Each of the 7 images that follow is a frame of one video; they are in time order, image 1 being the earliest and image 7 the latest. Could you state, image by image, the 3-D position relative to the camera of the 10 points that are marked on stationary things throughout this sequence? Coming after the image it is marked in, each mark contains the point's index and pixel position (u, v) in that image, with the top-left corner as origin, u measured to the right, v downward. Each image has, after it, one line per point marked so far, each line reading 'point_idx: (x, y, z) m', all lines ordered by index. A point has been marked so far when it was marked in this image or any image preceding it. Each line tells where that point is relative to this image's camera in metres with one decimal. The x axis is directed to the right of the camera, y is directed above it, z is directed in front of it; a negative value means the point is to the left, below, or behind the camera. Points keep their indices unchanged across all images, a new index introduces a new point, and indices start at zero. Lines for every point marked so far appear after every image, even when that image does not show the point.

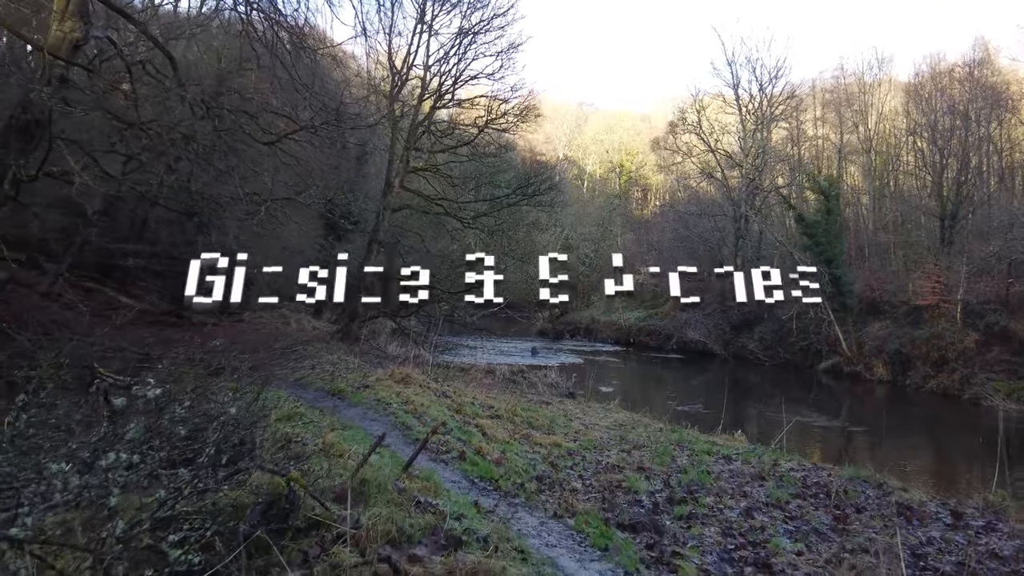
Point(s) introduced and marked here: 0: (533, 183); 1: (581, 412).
0: (+0.5, +2.8, +17.4) m
1: (+1.0, -1.8, +9.6) m
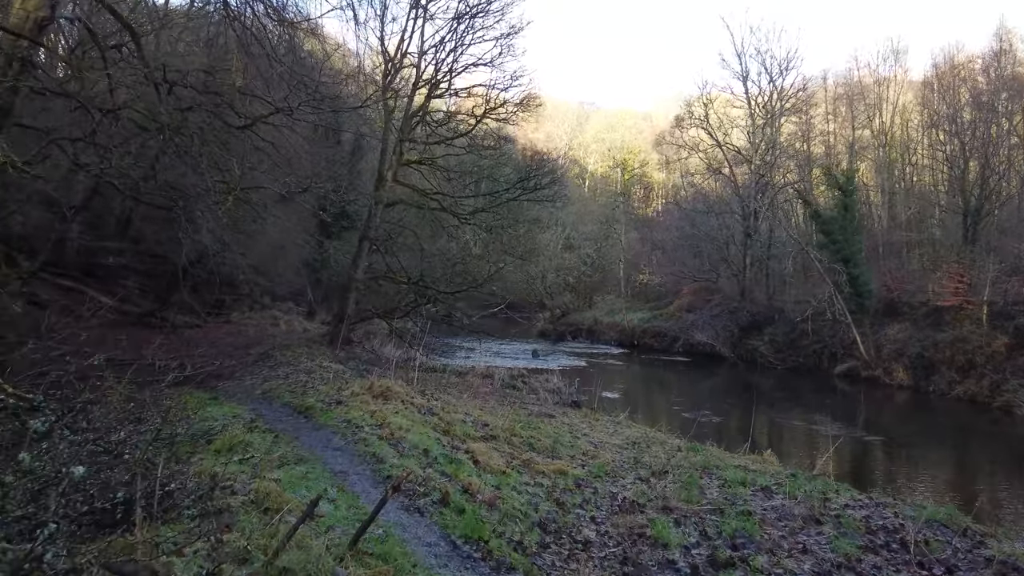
0: (+0.5, +2.8, +16.4) m
1: (+1.0, -1.8, +8.6) m
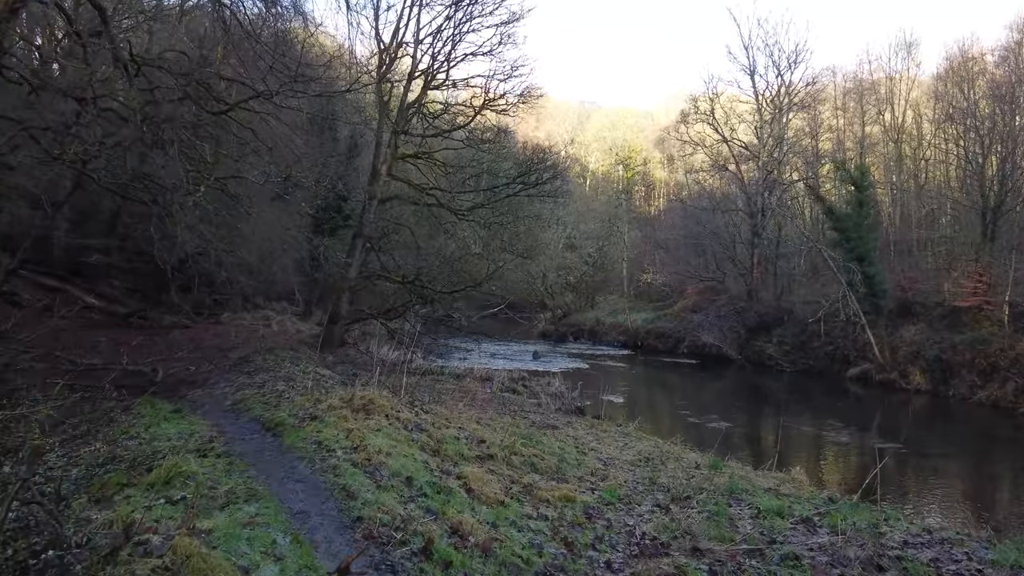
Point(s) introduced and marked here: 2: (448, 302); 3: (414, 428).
0: (+0.5, +2.8, +15.6) m
1: (+1.0, -1.8, +7.8) m
2: (-1.5, -0.3, +15.2) m
3: (-0.9, -1.2, +5.7) m
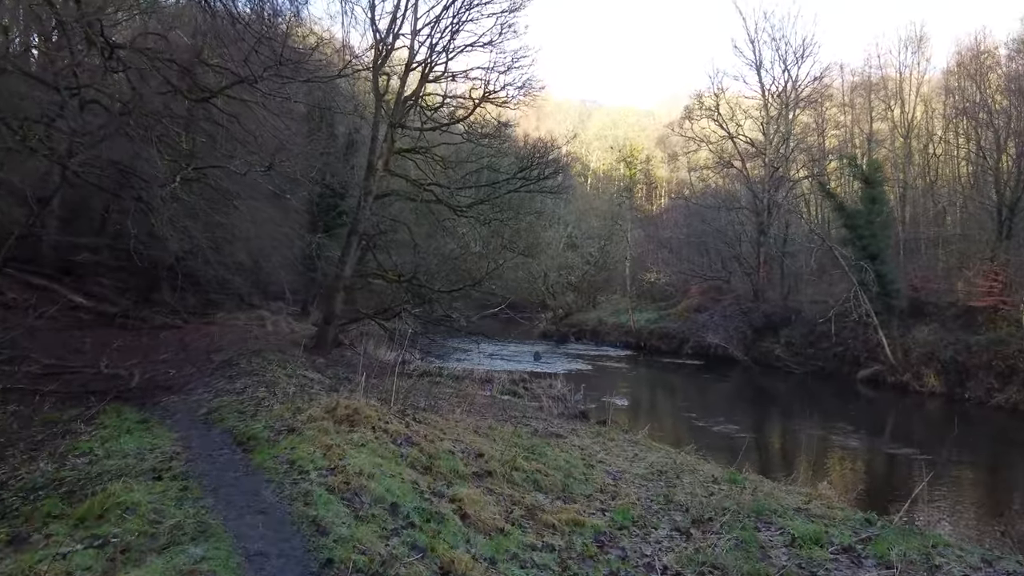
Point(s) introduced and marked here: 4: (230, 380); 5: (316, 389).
0: (+0.6, +2.9, +15.0) m
1: (+1.0, -1.8, +7.2) m
2: (-1.5, -0.3, +14.6) m
3: (-0.9, -1.2, +5.1) m
4: (-3.3, -1.1, +7.6) m
5: (-2.1, -1.1, +6.9) m
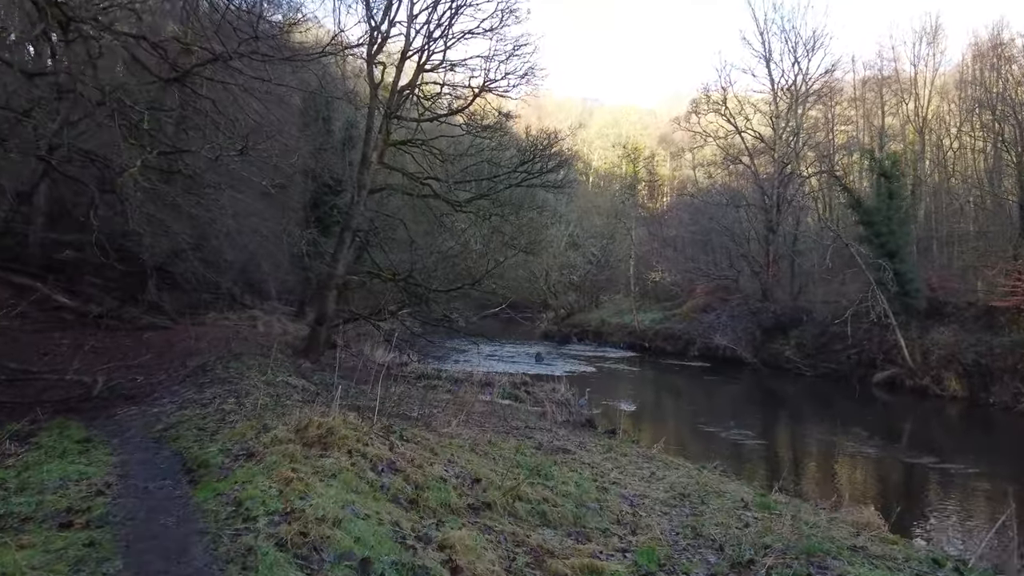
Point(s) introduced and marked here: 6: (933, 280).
0: (+0.6, +2.9, +14.3) m
1: (+1.0, -1.8, +6.5) m
2: (-1.4, -0.3, +13.8) m
3: (-0.8, -1.2, +4.4) m
4: (-3.3, -1.1, +6.8) m
5: (-2.1, -1.1, +6.1) m
6: (+12.9, +0.3, +20.0) m
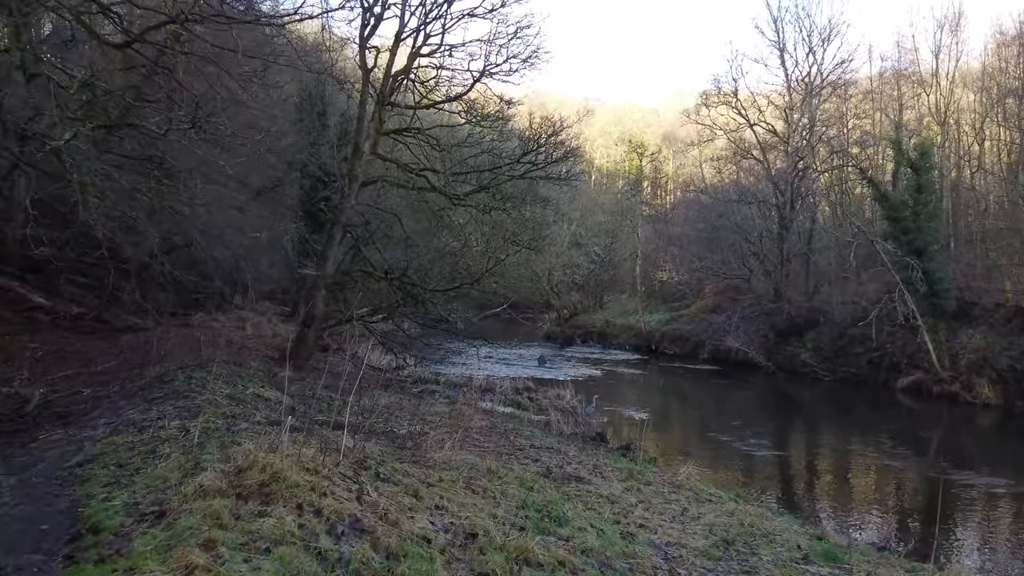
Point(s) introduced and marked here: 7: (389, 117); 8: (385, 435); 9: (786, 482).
0: (+0.6, +2.9, +13.2) m
1: (+1.1, -1.8, +5.4) m
2: (-1.4, -0.3, +12.8) m
3: (-0.8, -1.2, +3.3) m
4: (-3.2, -1.0, +5.8) m
5: (-2.1, -1.1, +5.1) m
6: (+13.0, +0.3, +18.9) m
7: (-2.7, +3.8, +14.2) m
8: (-1.3, -1.5, +6.7) m
9: (+5.2, -3.7, +12.1) m
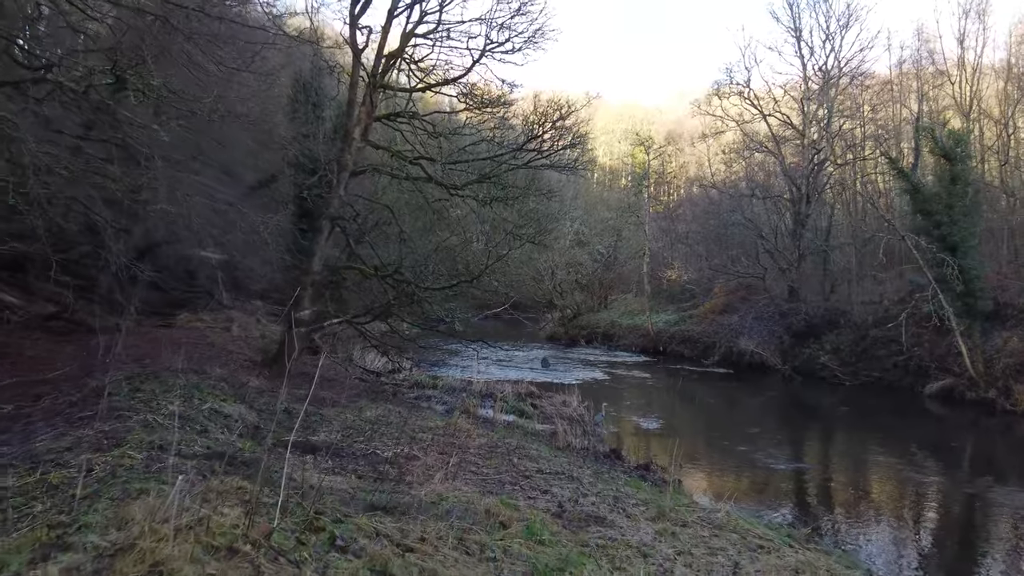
0: (+0.7, +2.9, +12.1) m
1: (+1.1, -1.8, +4.3) m
2: (-1.3, -0.3, +11.7) m
3: (-0.8, -1.2, +2.2) m
4: (-3.2, -1.0, +4.7) m
5: (-2.0, -1.0, +3.9) m
6: (+13.0, +0.3, +17.7) m
7: (-2.6, +3.8, +13.1) m
8: (-1.3, -1.5, +5.6) m
9: (+5.2, -3.6, +10.9) m
